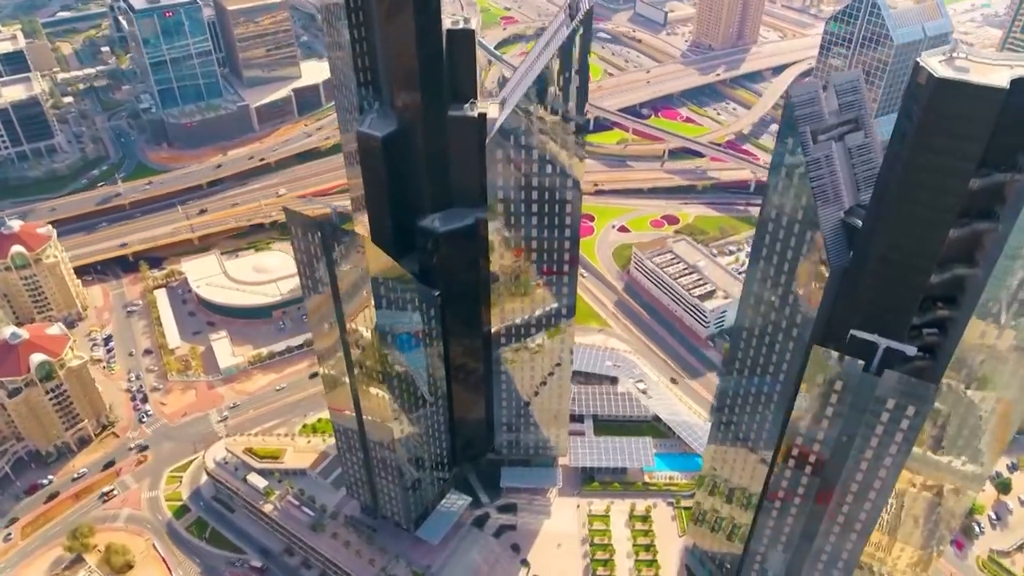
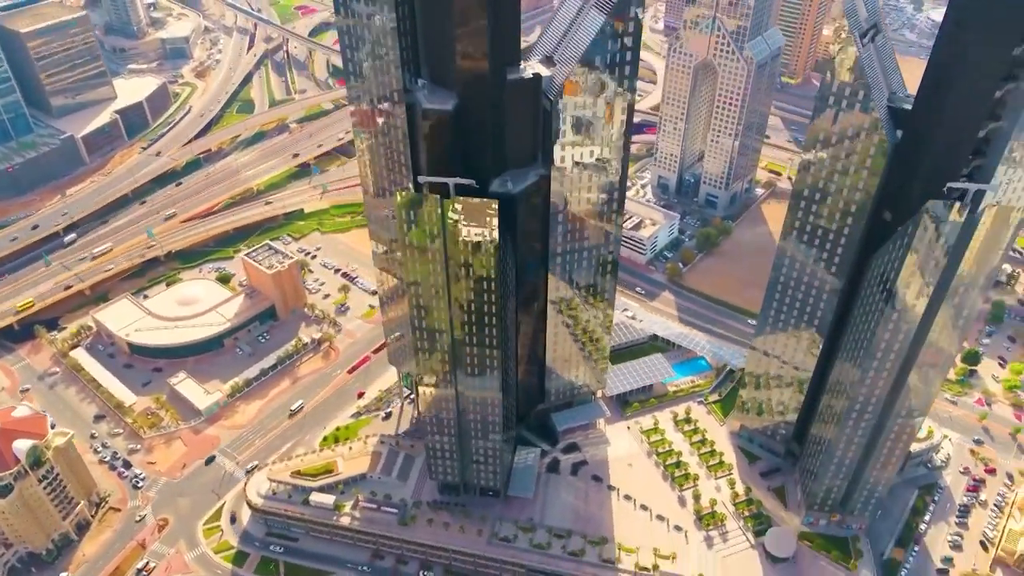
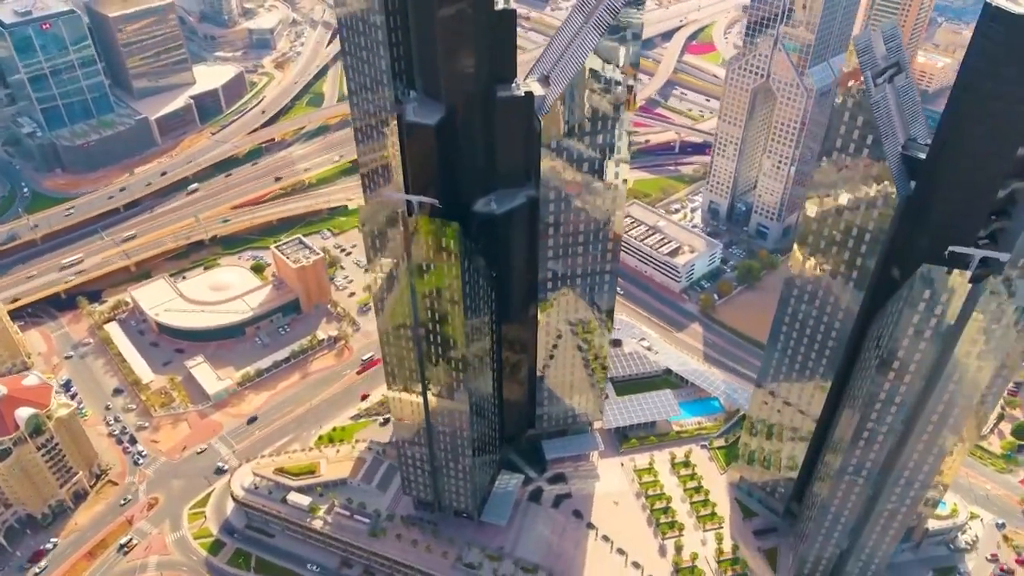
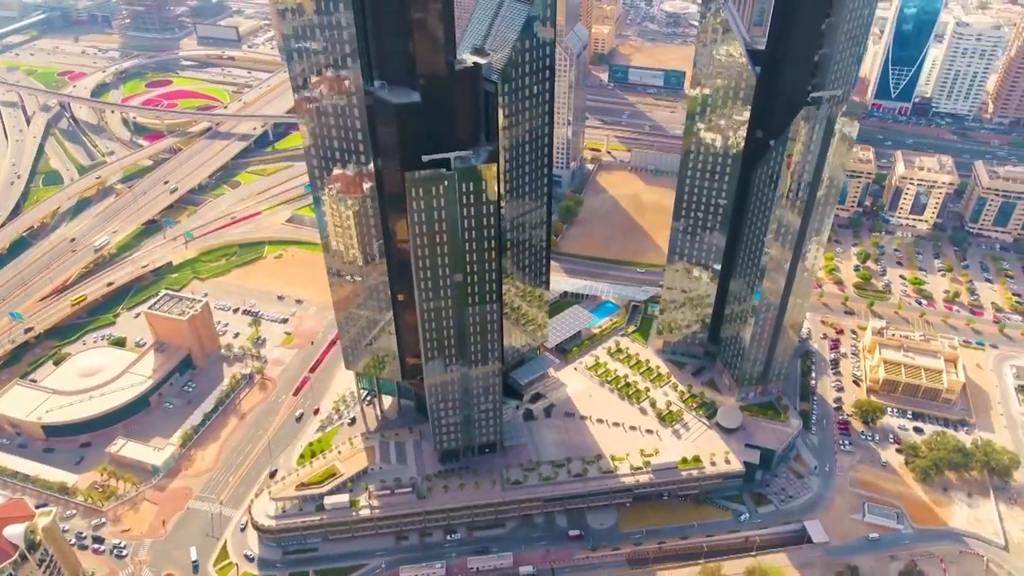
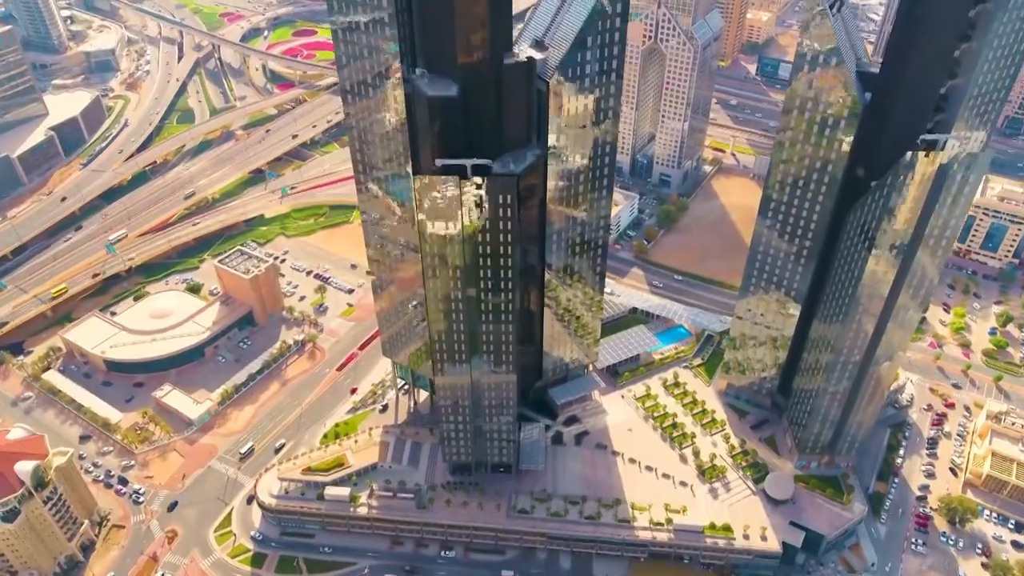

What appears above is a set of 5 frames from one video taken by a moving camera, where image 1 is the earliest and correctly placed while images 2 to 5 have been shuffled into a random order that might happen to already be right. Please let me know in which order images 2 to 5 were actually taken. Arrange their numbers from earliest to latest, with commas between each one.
3, 2, 5, 4
